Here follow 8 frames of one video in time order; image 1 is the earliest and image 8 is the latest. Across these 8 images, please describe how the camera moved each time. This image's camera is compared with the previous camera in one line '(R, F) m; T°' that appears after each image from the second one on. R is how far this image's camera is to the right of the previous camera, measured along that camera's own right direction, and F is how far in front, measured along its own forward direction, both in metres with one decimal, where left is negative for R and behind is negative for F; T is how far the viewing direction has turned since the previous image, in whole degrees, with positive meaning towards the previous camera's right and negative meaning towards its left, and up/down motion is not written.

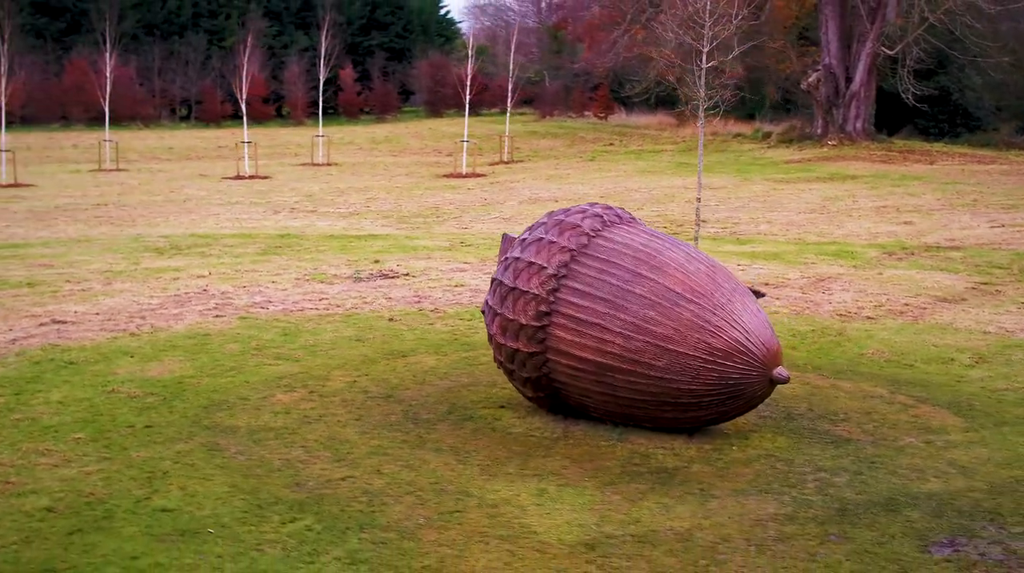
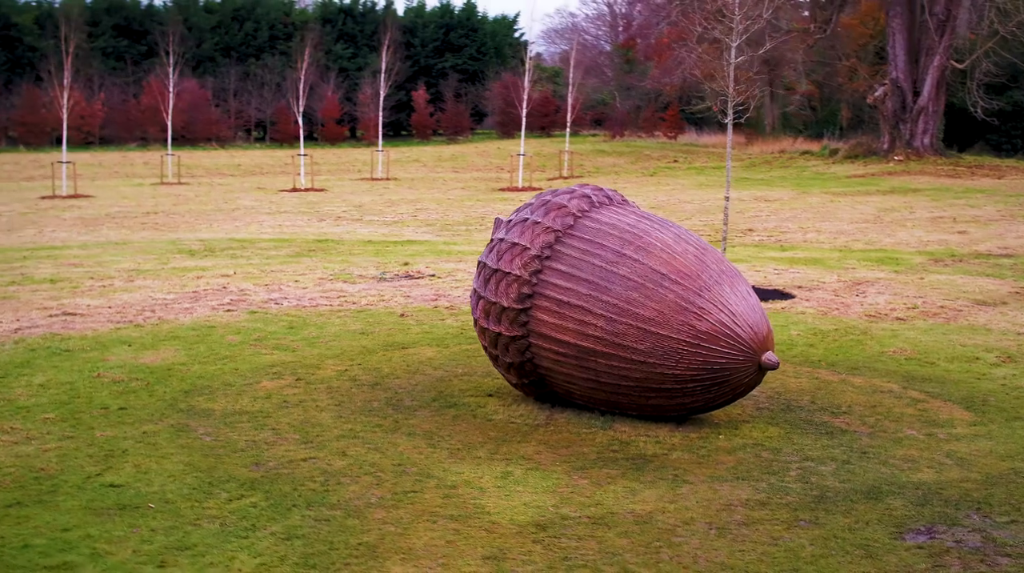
(+0.5, +0.3) m; -2°
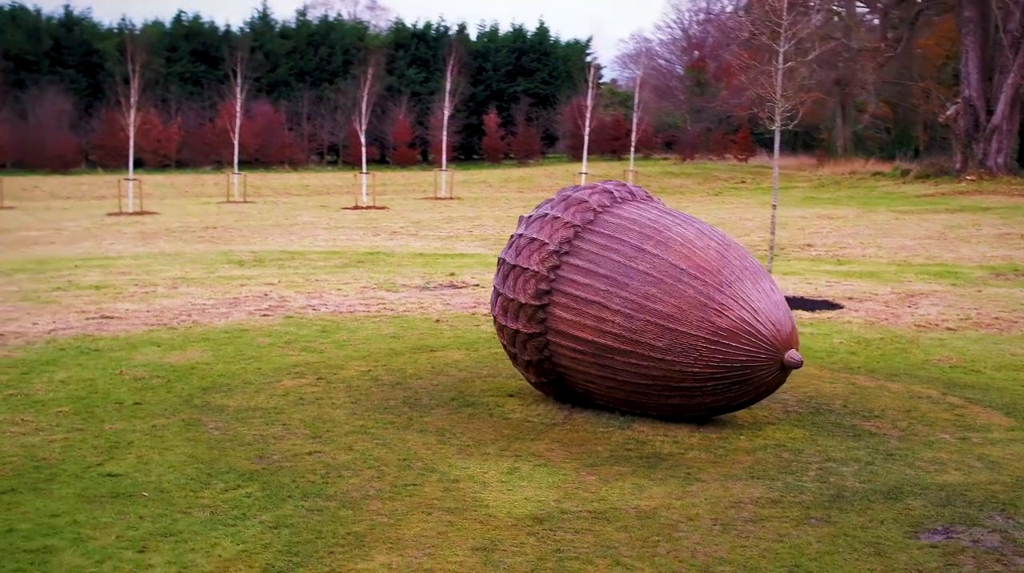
(+0.3, +0.2) m; -3°
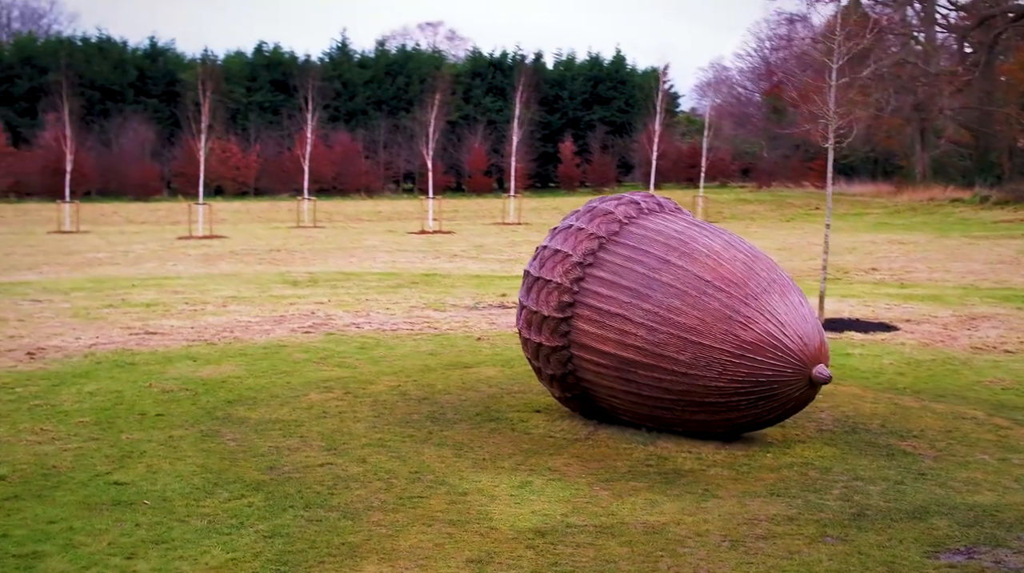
(+0.3, +0.1) m; -3°
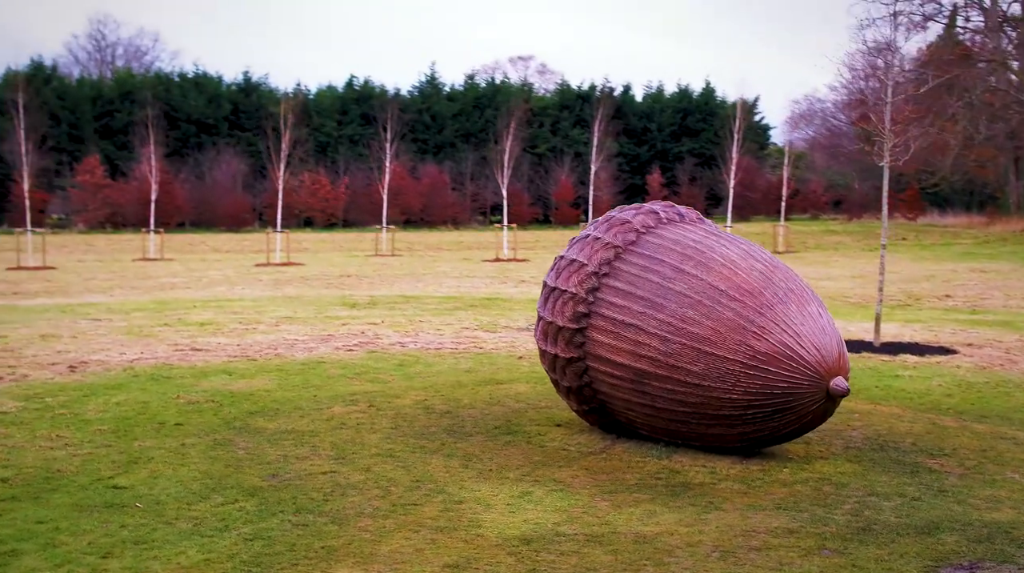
(+0.4, +0.1) m; -3°
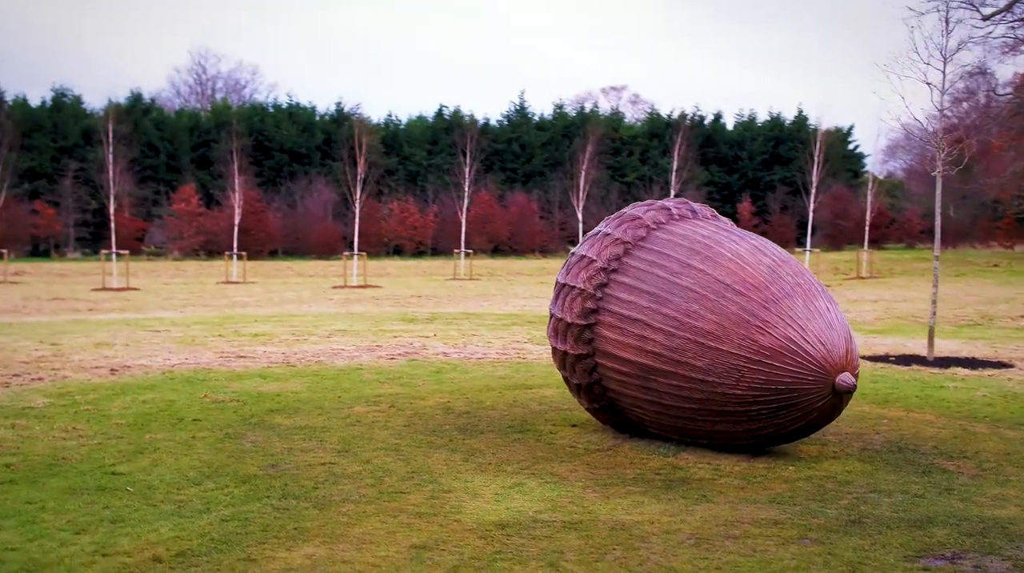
(+0.4, 0.0) m; -4°
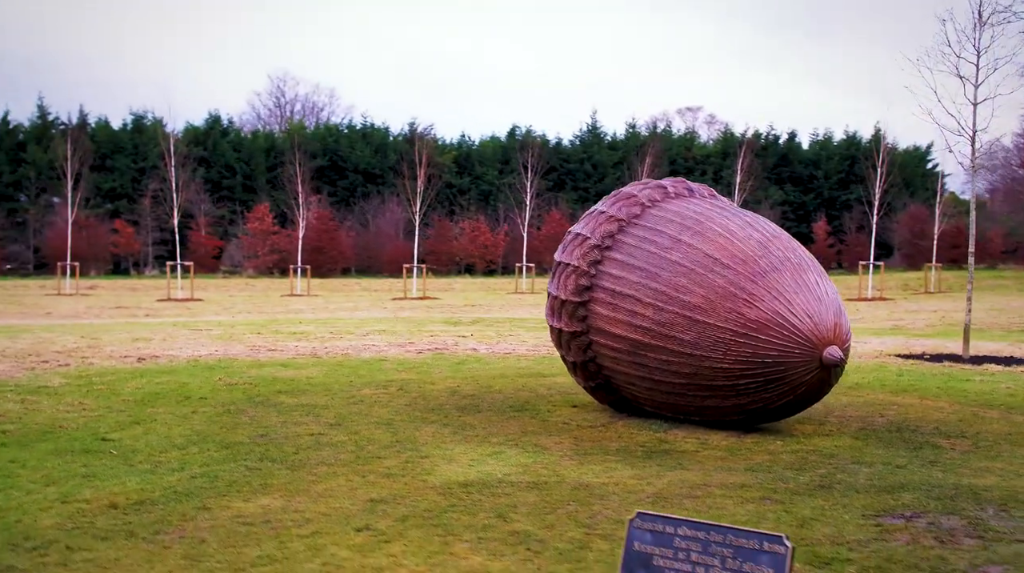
(+0.4, 0.0) m; -3°
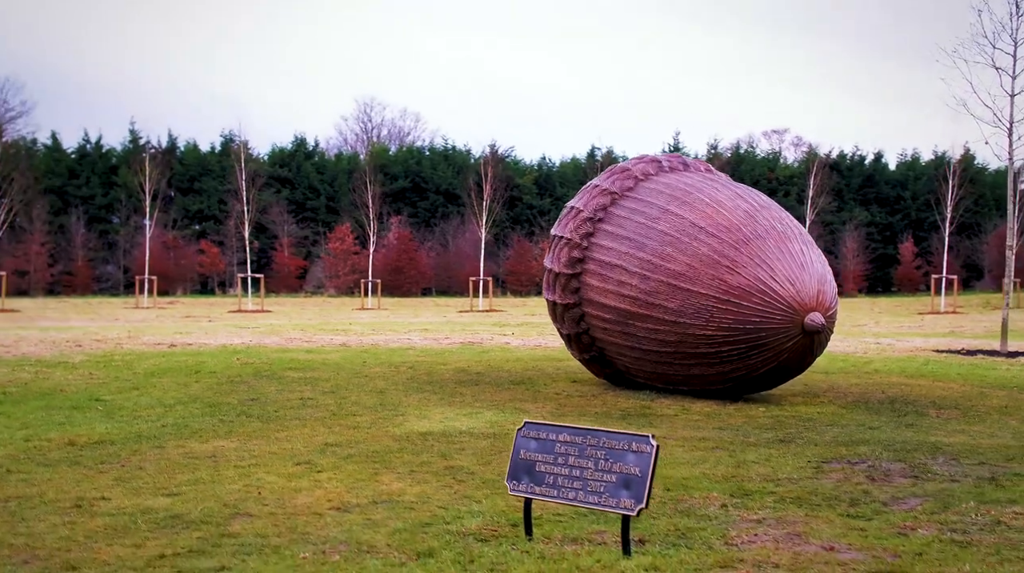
(+0.5, -0.1) m; -3°
